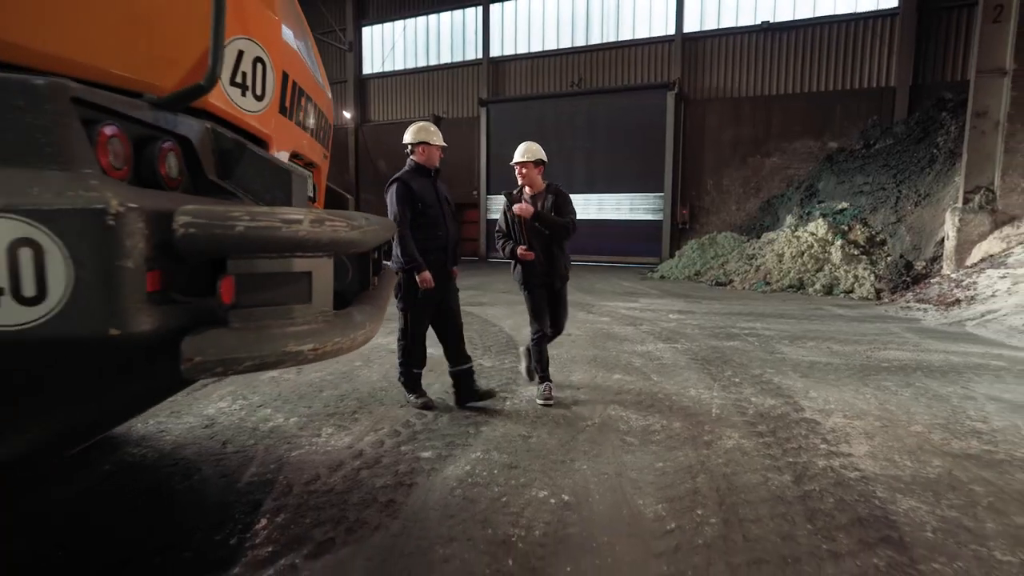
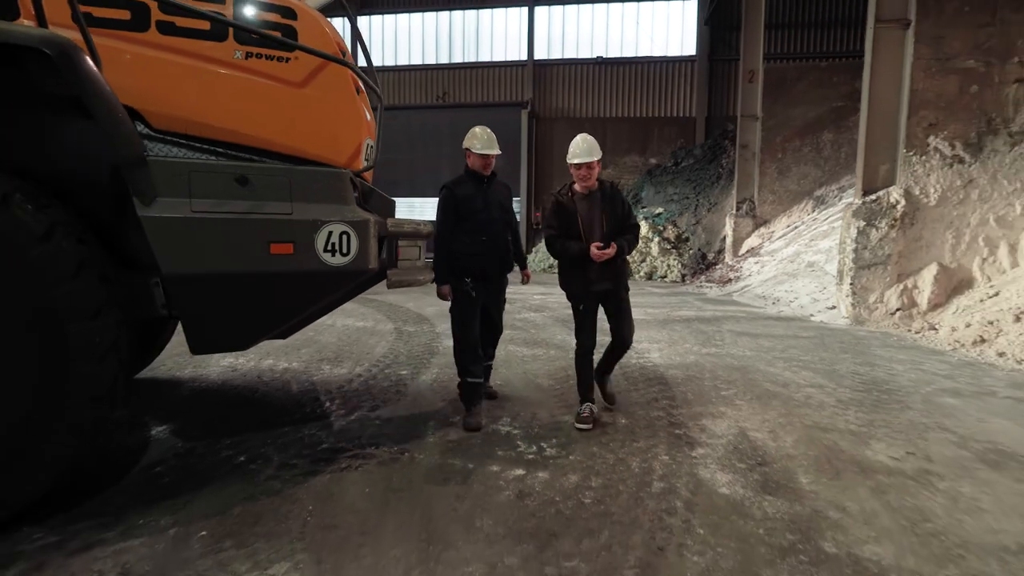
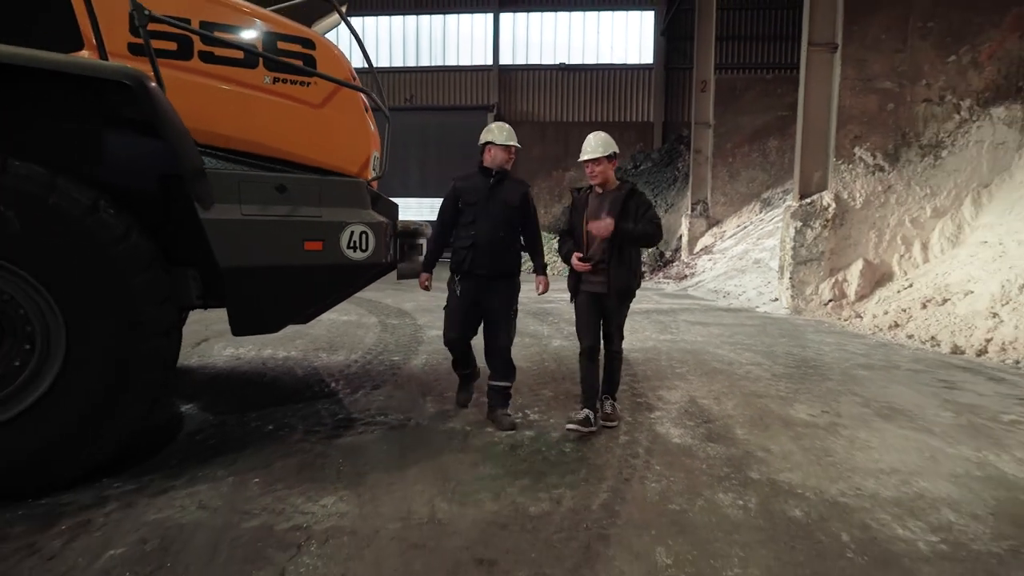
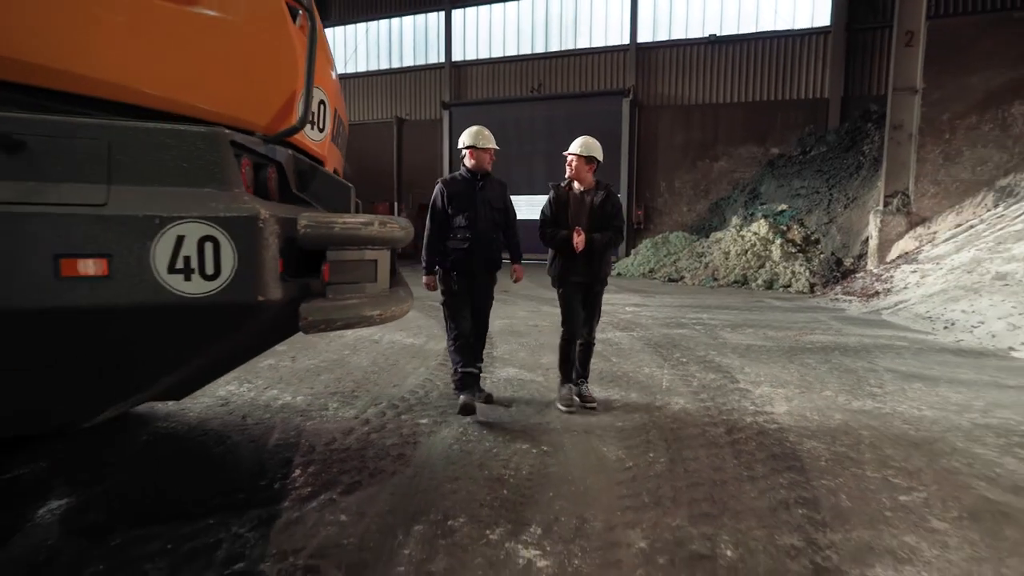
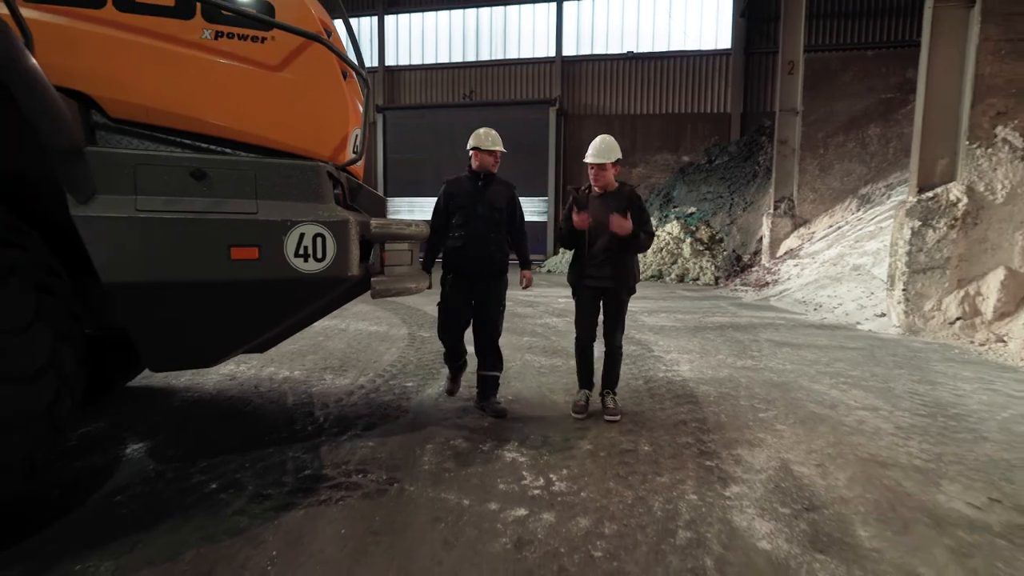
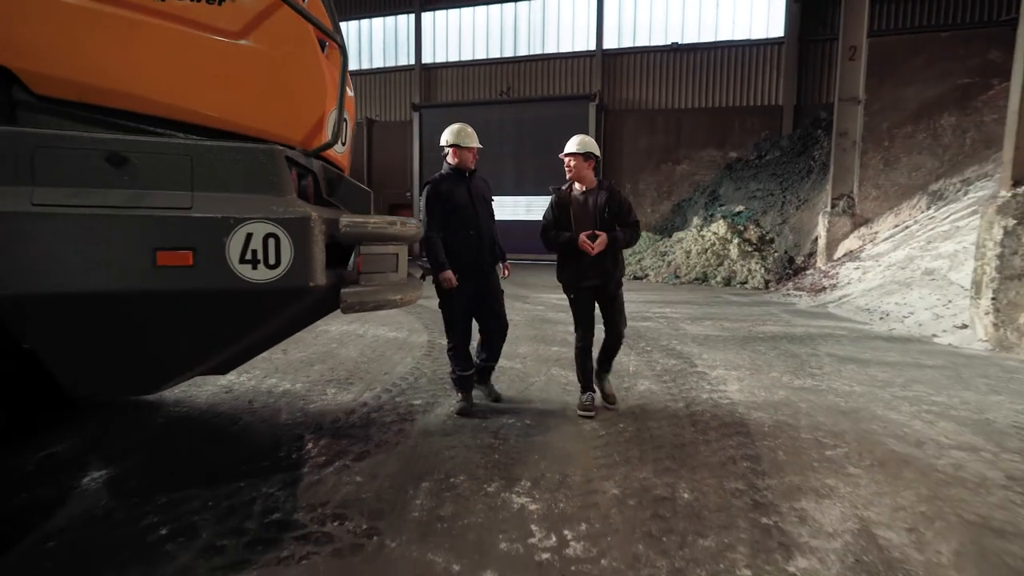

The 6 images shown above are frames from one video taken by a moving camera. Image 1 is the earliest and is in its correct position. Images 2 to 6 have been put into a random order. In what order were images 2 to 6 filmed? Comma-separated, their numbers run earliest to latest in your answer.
4, 6, 5, 2, 3
